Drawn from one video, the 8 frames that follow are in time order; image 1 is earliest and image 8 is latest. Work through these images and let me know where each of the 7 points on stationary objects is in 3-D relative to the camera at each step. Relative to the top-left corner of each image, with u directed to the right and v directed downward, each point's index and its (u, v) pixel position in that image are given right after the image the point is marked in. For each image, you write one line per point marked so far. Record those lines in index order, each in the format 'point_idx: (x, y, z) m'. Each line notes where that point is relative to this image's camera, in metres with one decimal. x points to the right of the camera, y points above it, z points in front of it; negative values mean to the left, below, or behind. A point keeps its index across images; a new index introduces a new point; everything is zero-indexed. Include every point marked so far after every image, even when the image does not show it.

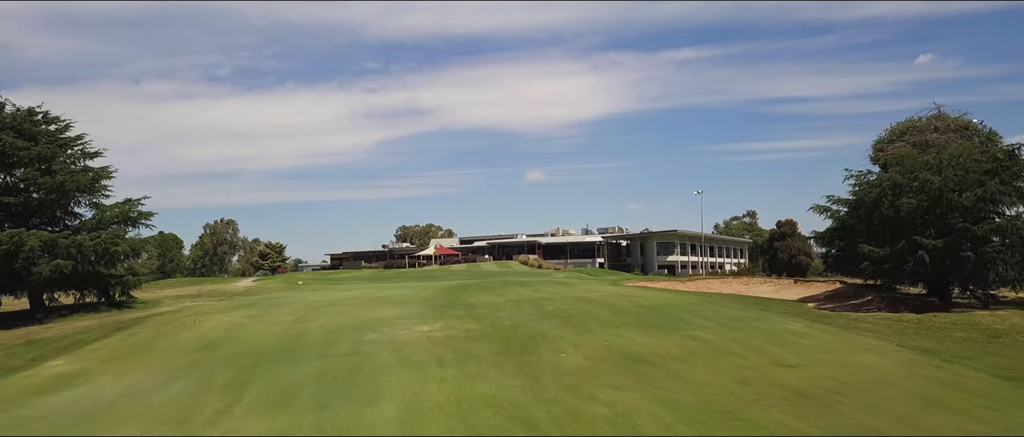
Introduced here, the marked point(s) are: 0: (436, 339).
0: (-2.1, -3.4, +18.4) m
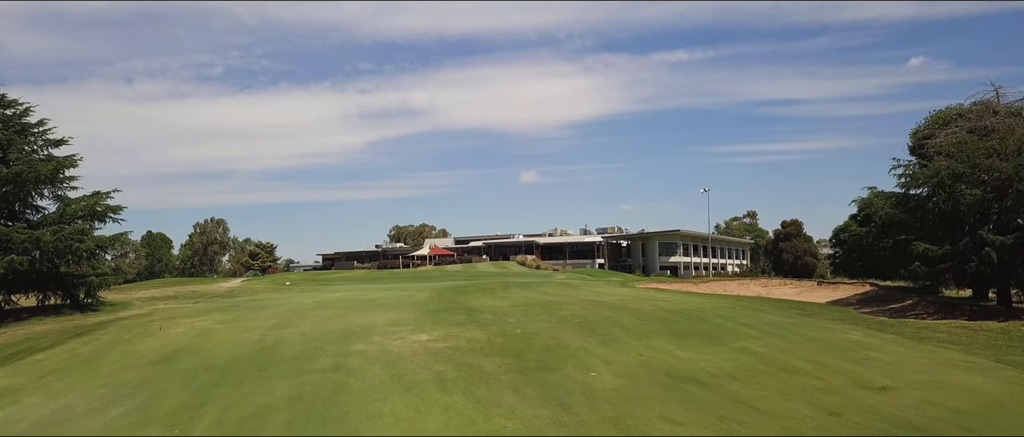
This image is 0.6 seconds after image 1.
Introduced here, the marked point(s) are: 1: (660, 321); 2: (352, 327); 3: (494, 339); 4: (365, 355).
0: (-1.8, -3.1, +15.5) m
1: (+4.2, -2.9, +18.7) m
2: (-4.8, -3.3, +19.8) m
3: (-0.4, -3.0, +16.4) m
4: (-3.5, -3.2, +15.6) m
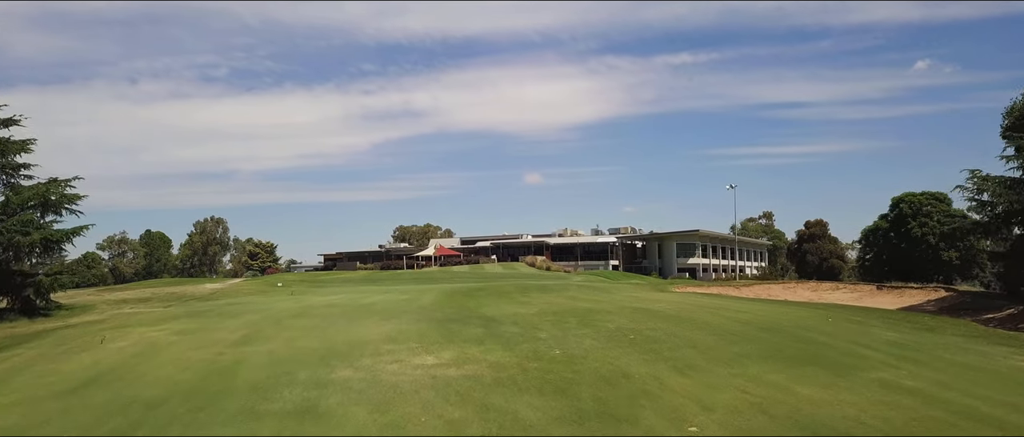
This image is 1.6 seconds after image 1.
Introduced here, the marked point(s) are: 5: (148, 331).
0: (-1.1, -2.7, +11.0) m
1: (+5.0, -2.6, +14.1) m
2: (-4.1, -2.9, +15.4) m
3: (+0.3, -2.6, +11.9) m
4: (-2.8, -2.9, +11.2) m
5: (-11.0, -3.4, +19.7) m
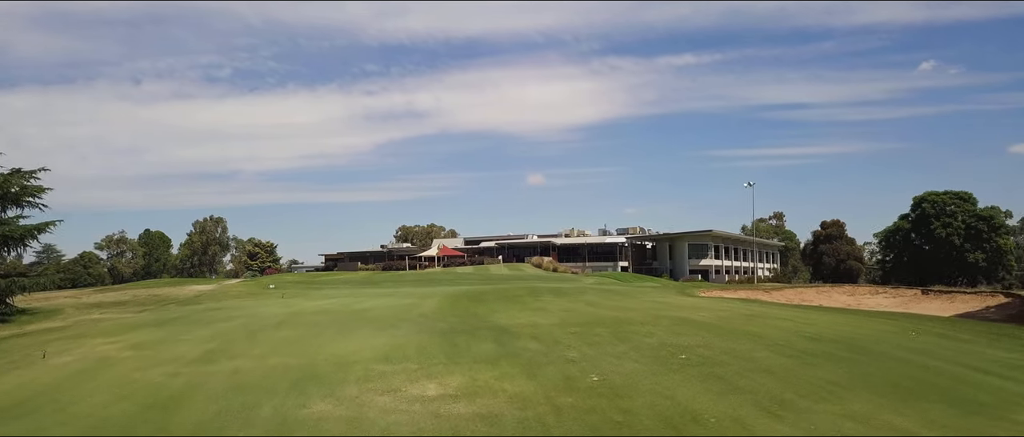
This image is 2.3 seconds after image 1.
0: (-0.7, -2.6, +8.2) m
1: (+5.3, -2.4, +11.3) m
2: (-3.7, -2.8, +12.5) m
3: (+0.7, -2.5, +9.1) m
4: (-2.4, -2.7, +8.3) m
5: (-10.5, -3.2, +16.9) m
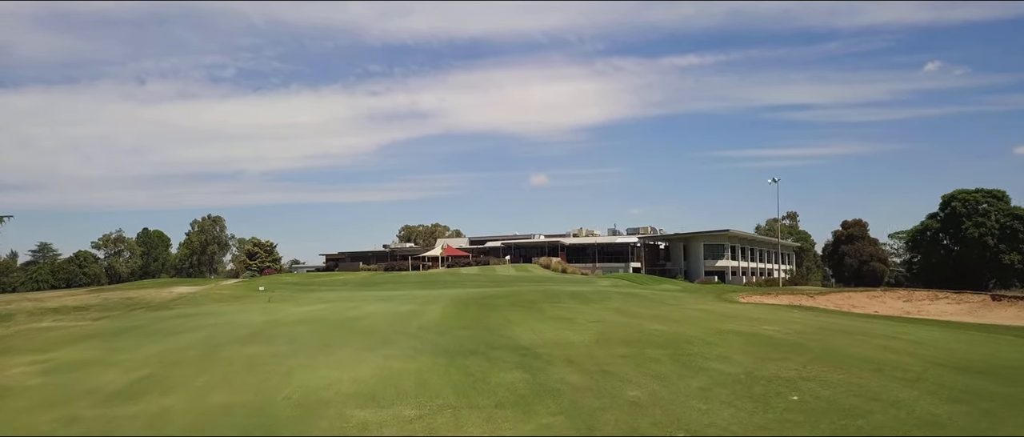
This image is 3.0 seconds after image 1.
0: (-0.2, -2.3, +4.7) m
1: (+5.8, -2.2, +7.8) m
2: (-3.2, -2.5, +9.1) m
3: (+1.1, -2.2, +5.6) m
4: (-2.0, -2.5, +4.8) m
5: (-10.0, -3.0, +13.4) m
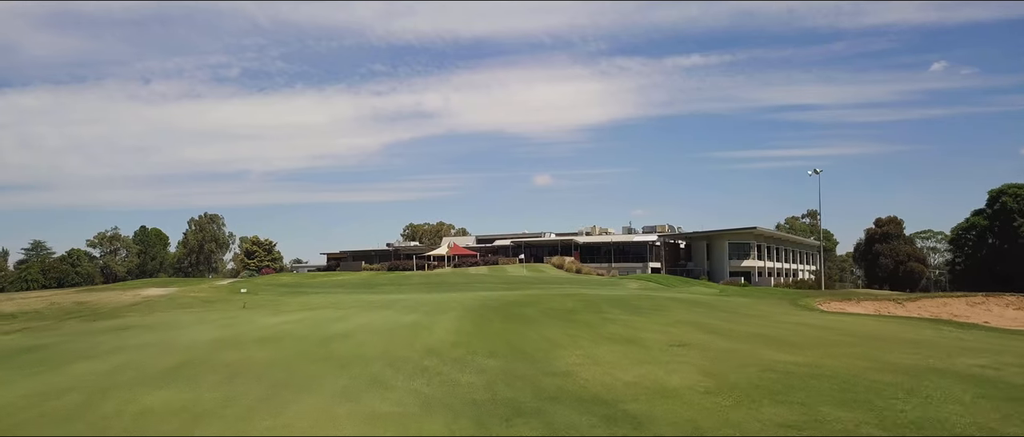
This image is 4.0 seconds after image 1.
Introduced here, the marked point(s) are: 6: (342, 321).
0: (+0.5, -2.0, -0.3) m
1: (+6.6, -1.8, +2.7) m
2: (-2.4, -2.1, +4.1) m
3: (+1.9, -1.9, +0.6) m
4: (-1.2, -2.1, -0.1) m
5: (-9.2, -2.6, +8.5) m
6: (-4.5, -2.7, +17.6) m
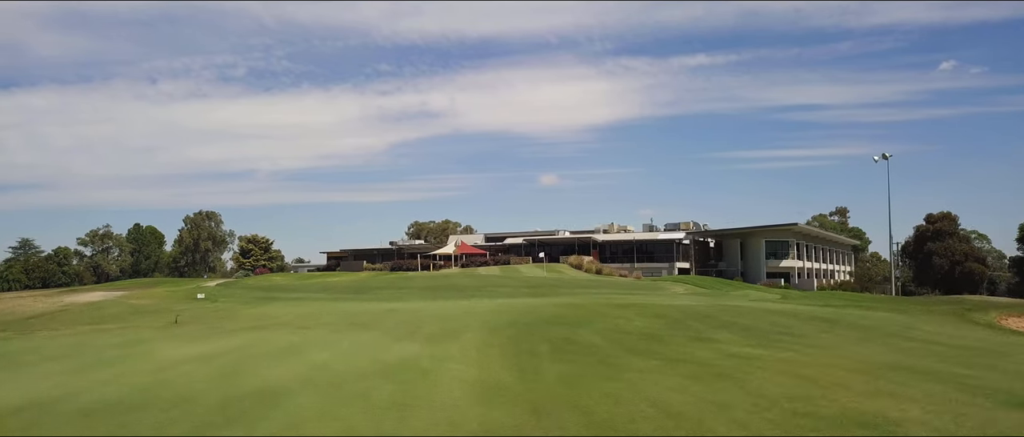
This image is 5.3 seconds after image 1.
0: (+1.3, -1.5, -7.1) m
1: (+7.4, -1.3, -4.1) m
2: (-1.6, -1.6, -2.7) m
3: (+2.7, -1.4, -6.2) m
4: (-0.4, -1.6, -6.9) m
5: (-8.4, -2.0, +1.8) m
6: (-3.6, -2.2, +10.8) m
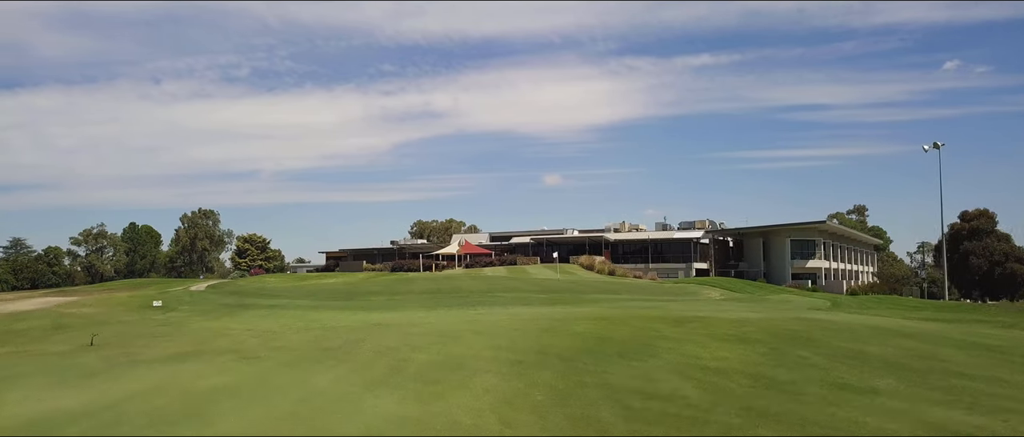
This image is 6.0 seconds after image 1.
0: (+1.7, -1.2, -11.3) m
1: (+7.8, -1.1, -8.3) m
2: (-1.2, -1.4, -6.8) m
3: (+3.0, -1.1, -10.4) m
4: (-0.1, -1.3, -11.1) m
5: (-8.0, -1.8, -2.3) m
6: (-3.2, -2.0, +6.7) m
